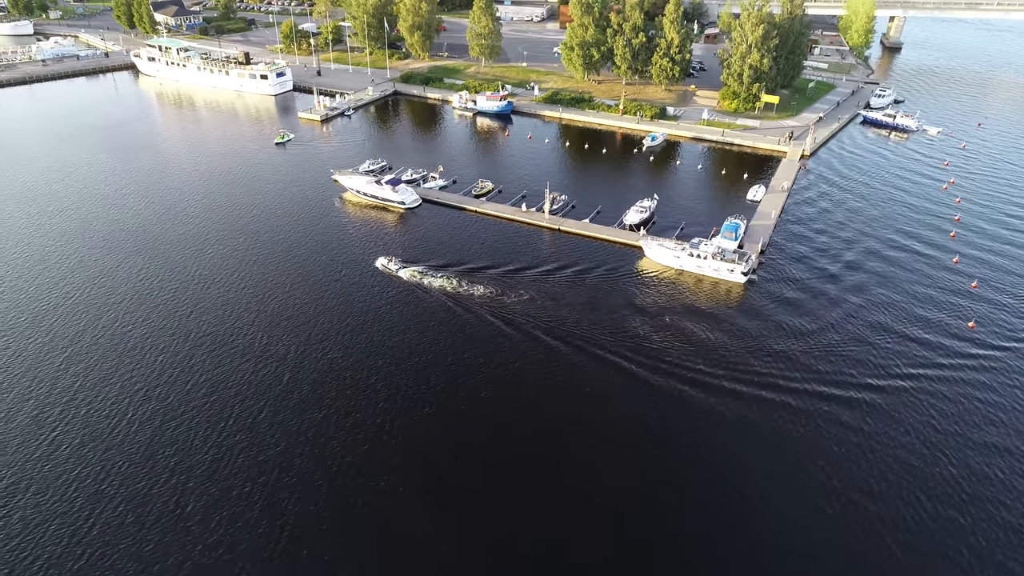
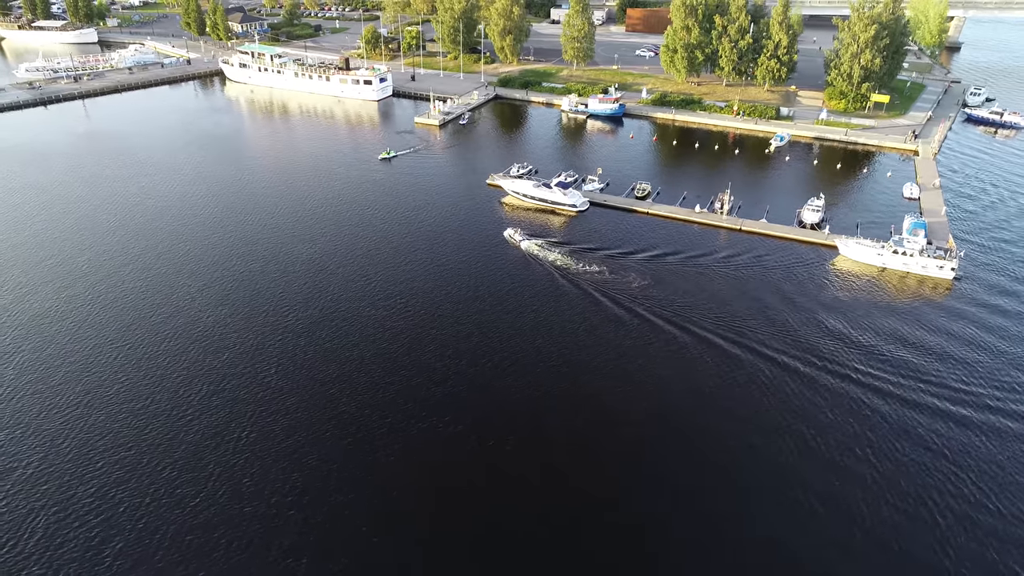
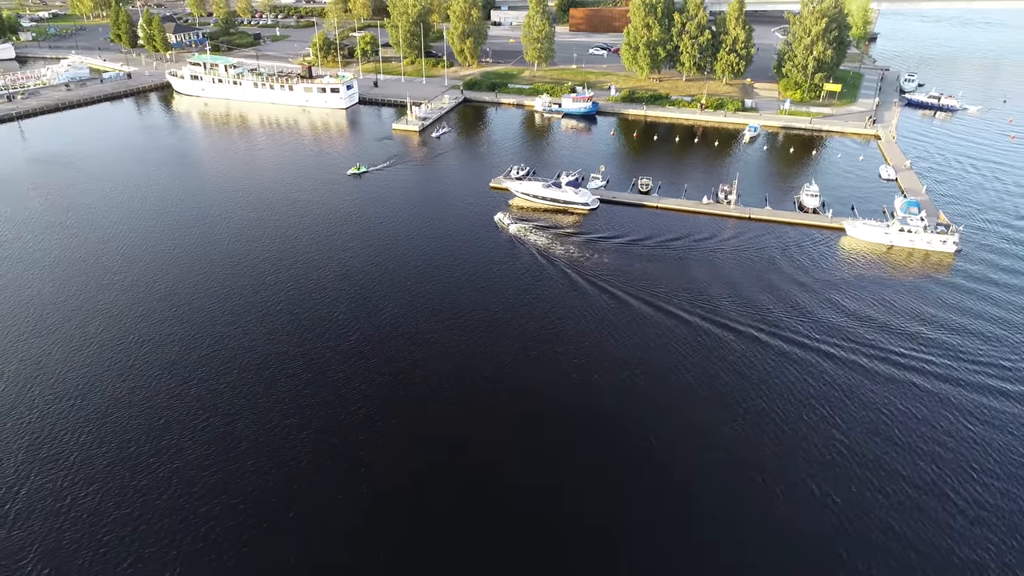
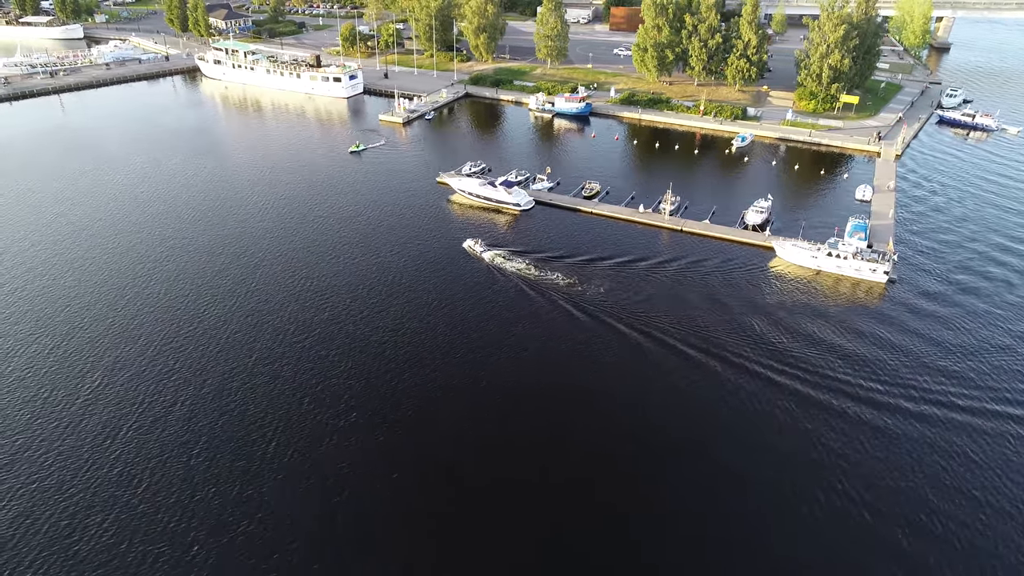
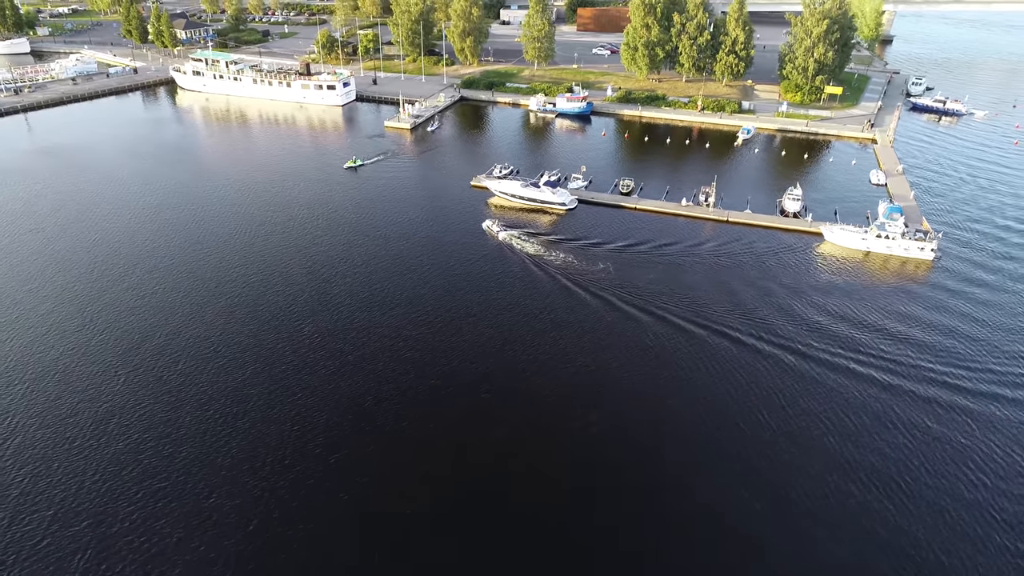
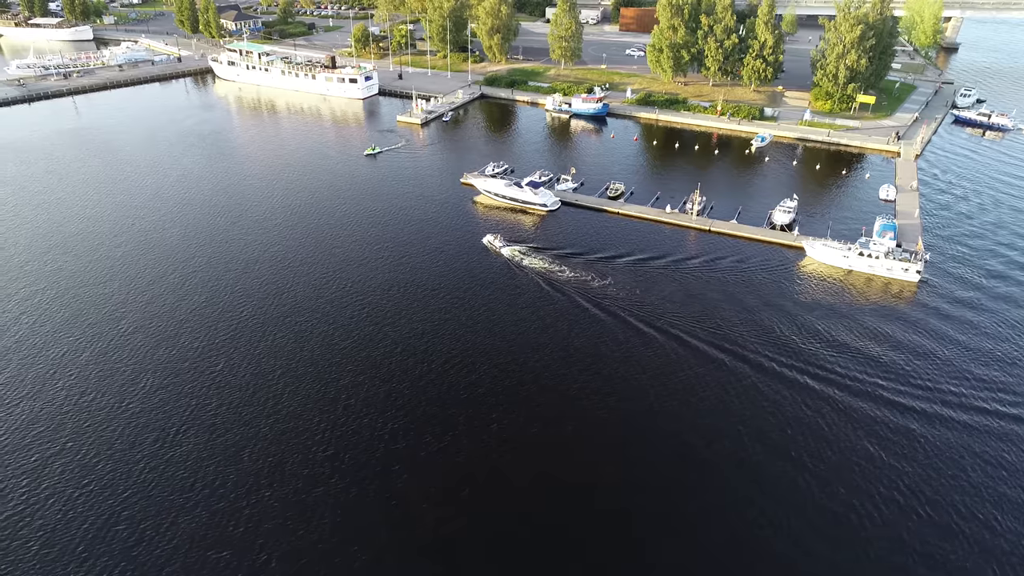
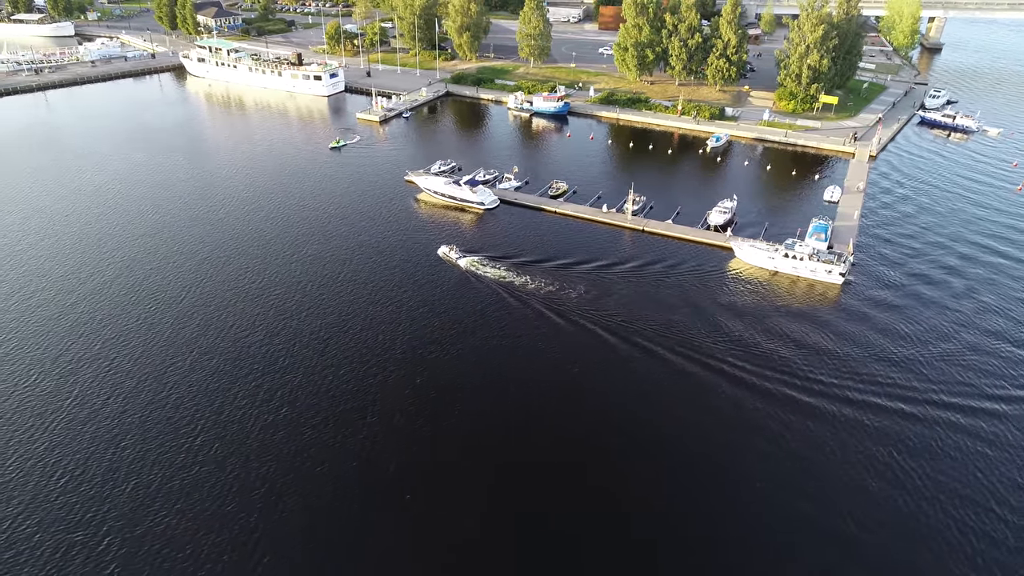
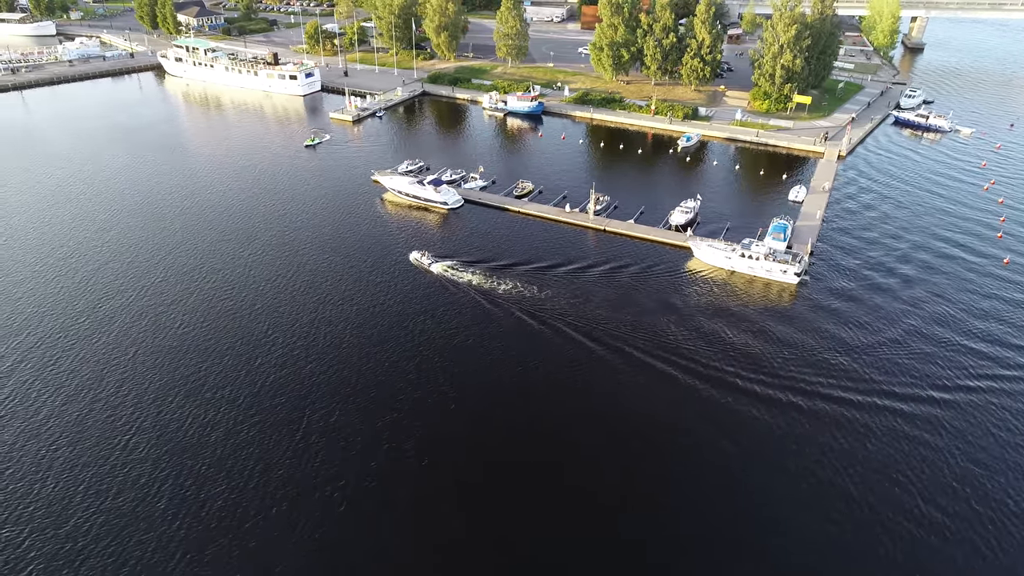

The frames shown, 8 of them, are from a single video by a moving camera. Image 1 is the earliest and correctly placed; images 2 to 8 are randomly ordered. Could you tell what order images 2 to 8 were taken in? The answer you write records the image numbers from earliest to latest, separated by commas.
8, 7, 4, 6, 2, 5, 3
